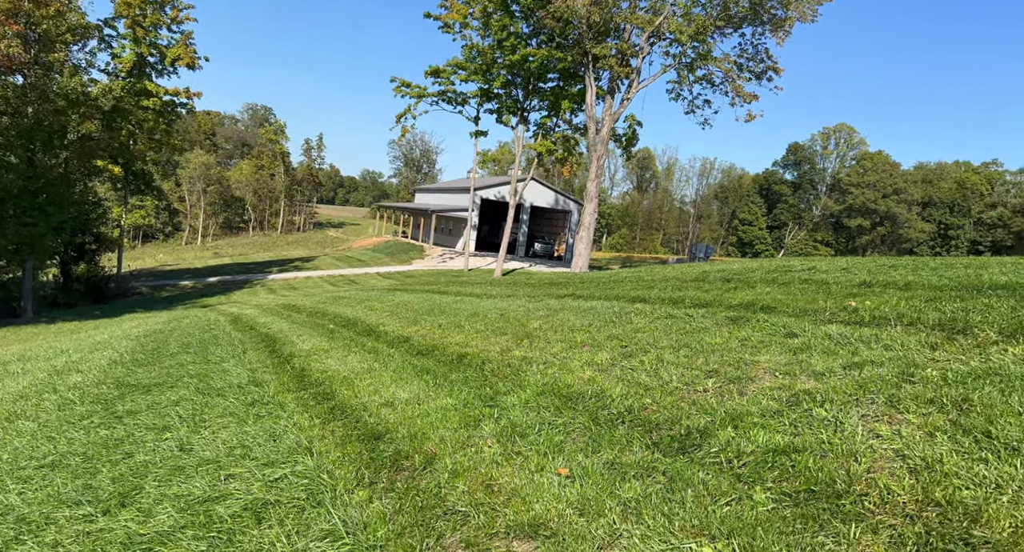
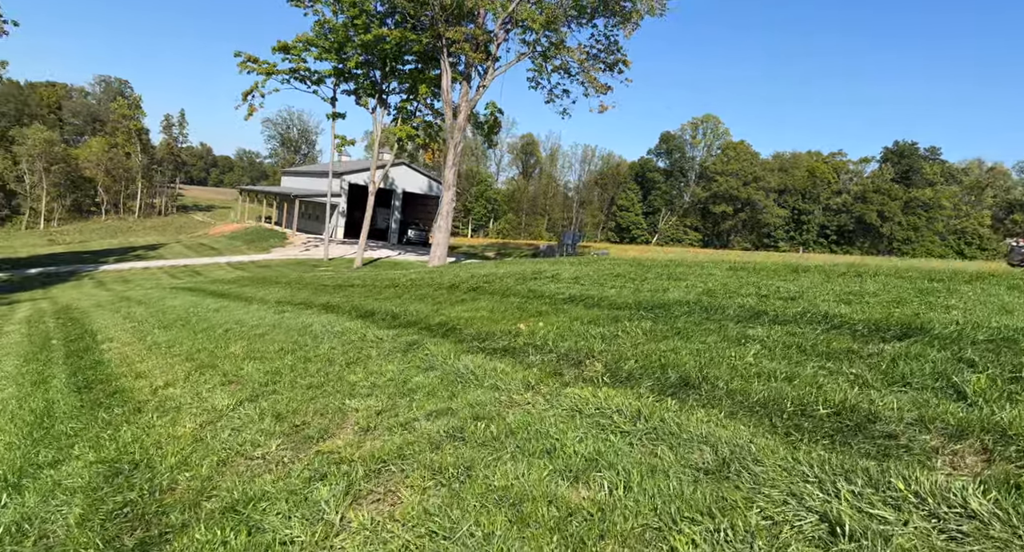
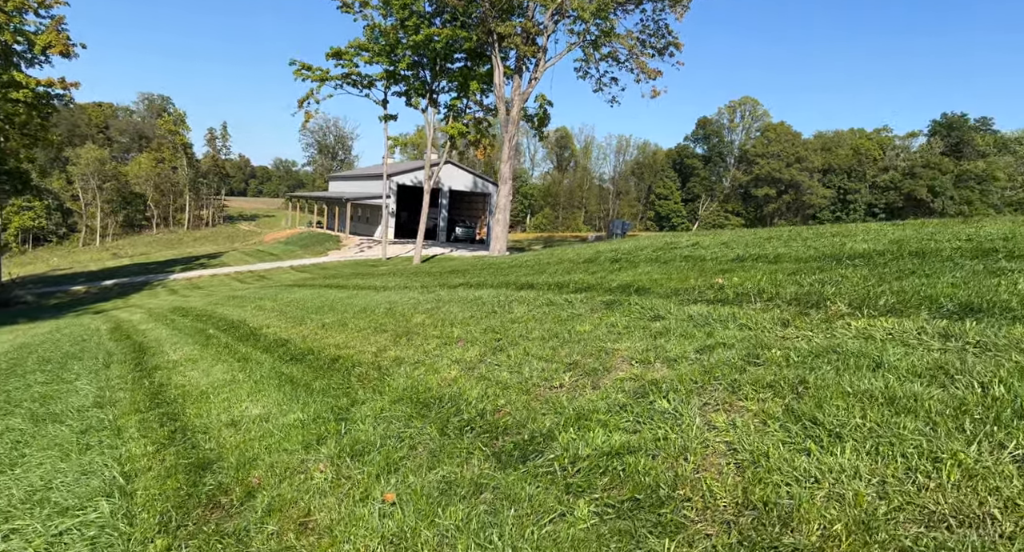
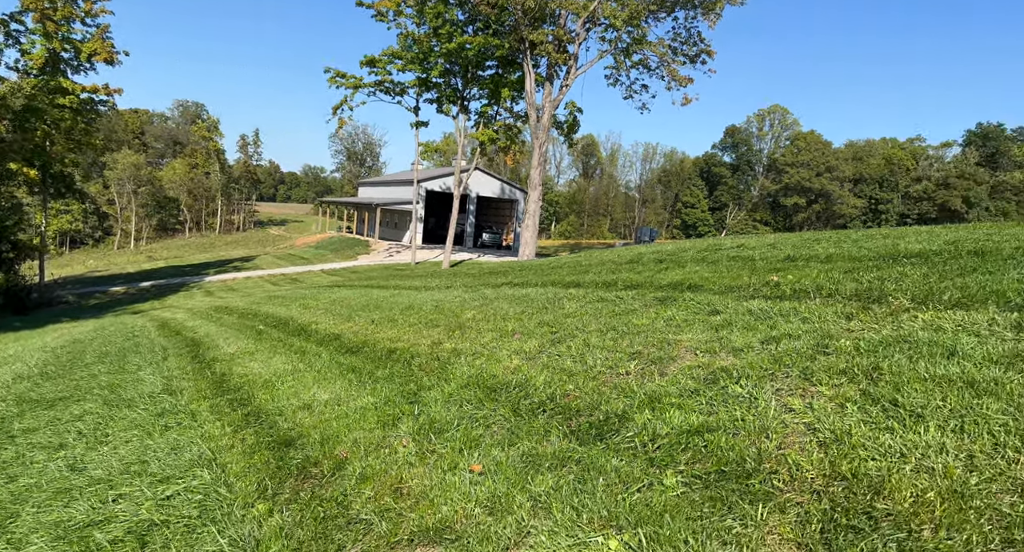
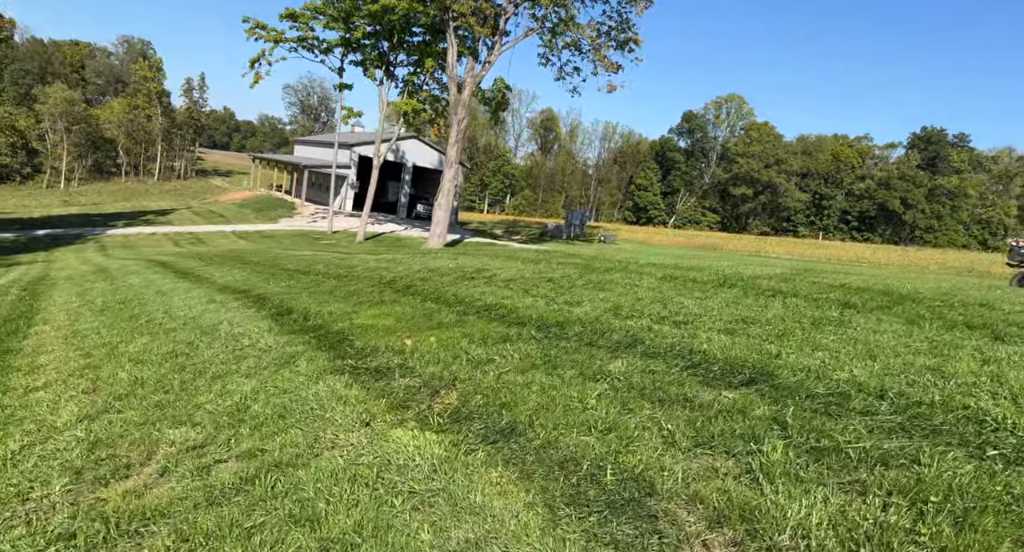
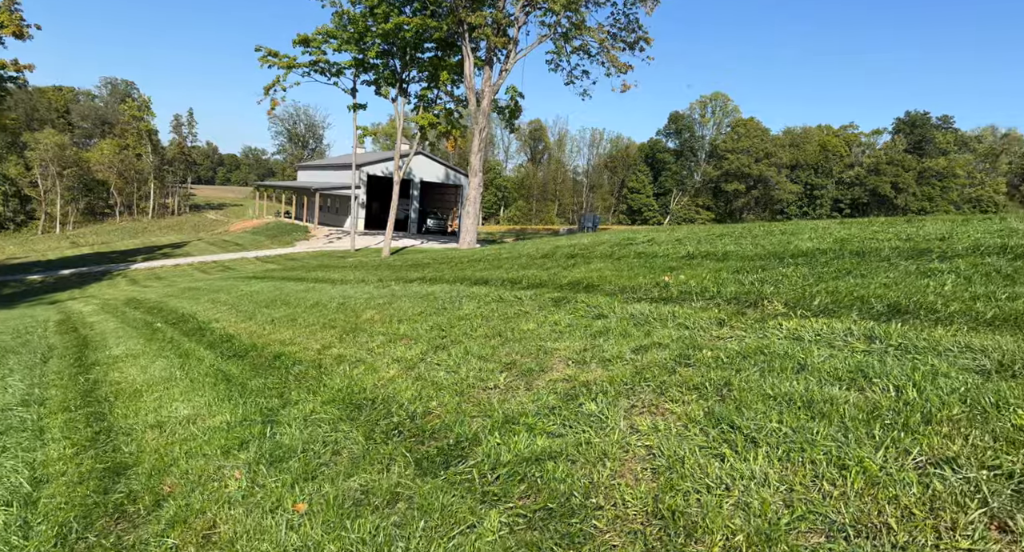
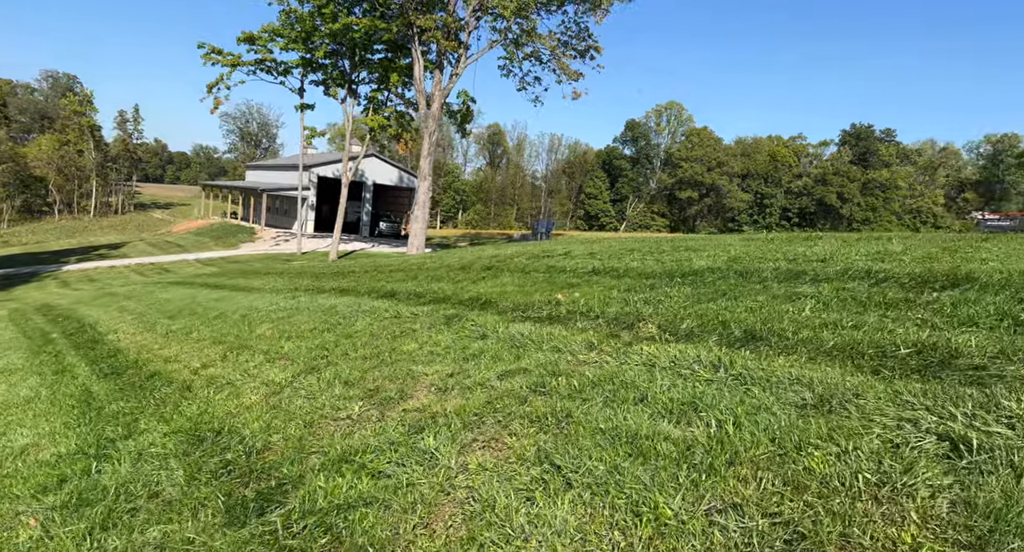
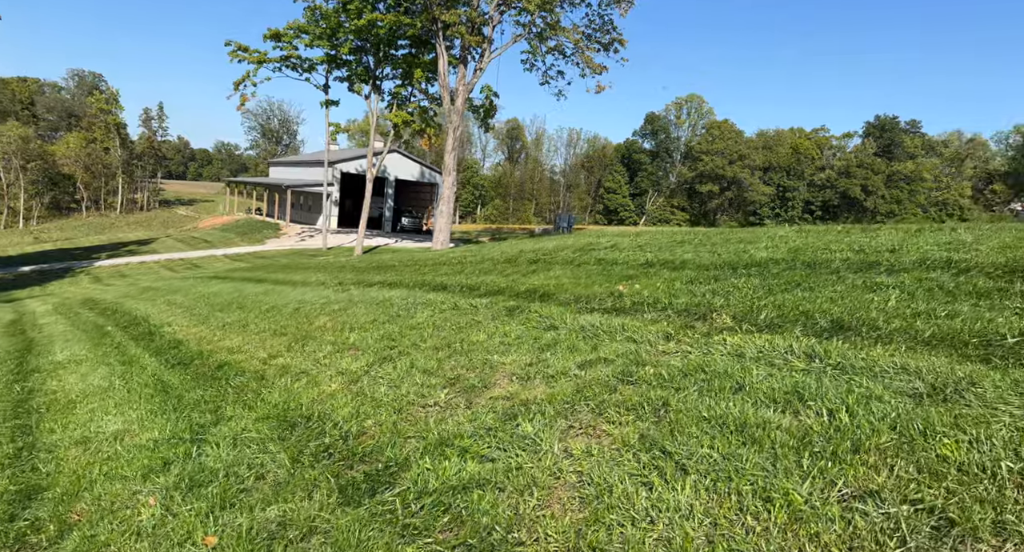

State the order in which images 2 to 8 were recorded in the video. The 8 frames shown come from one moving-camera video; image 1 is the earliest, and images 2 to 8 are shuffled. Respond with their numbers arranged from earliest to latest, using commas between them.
4, 3, 6, 8, 7, 2, 5
